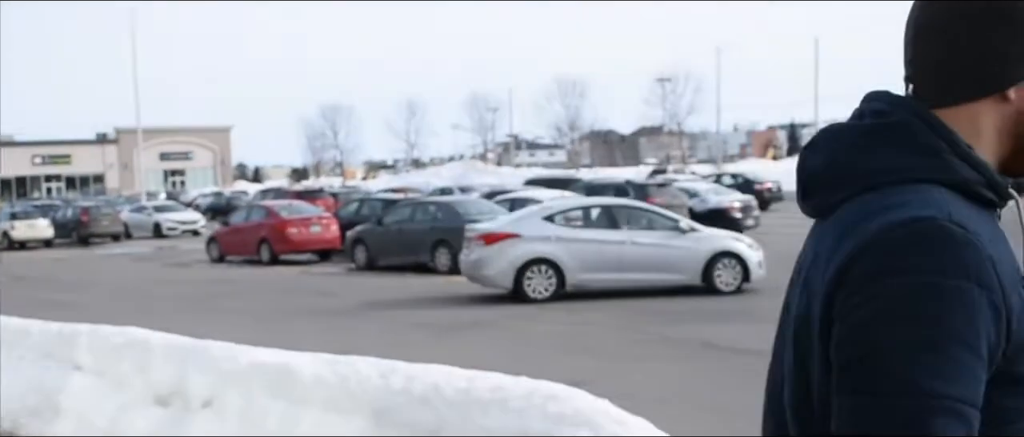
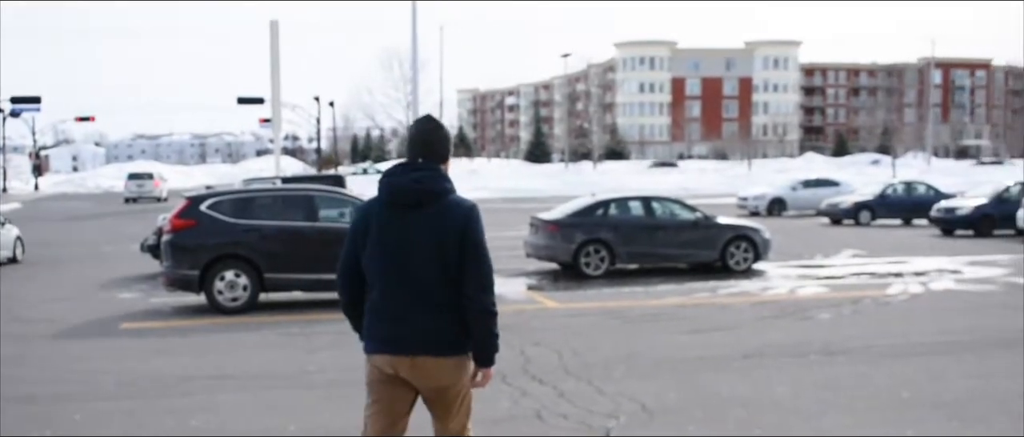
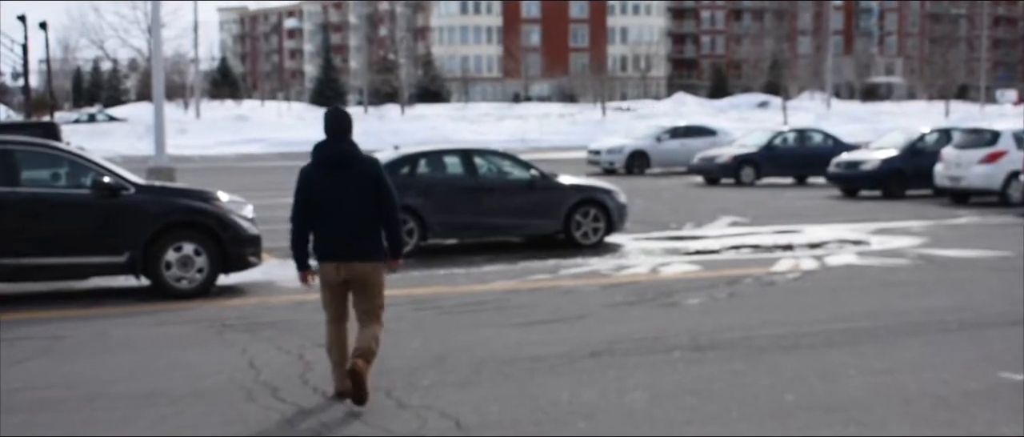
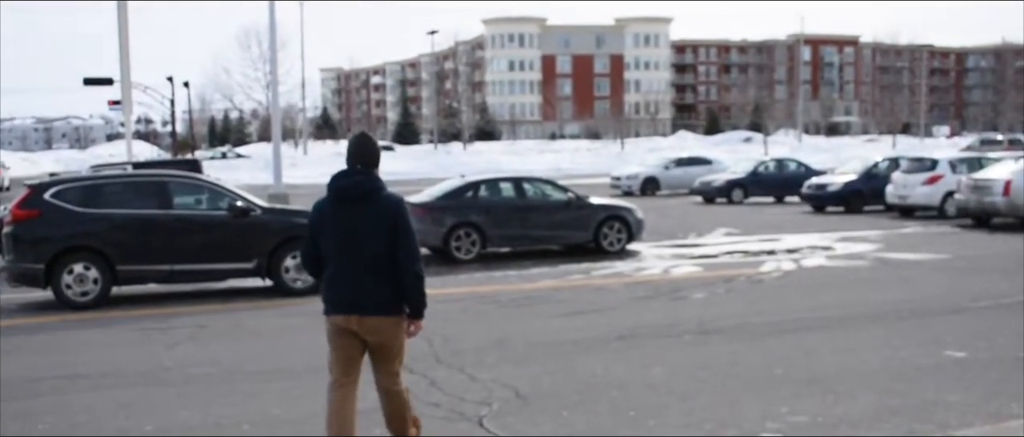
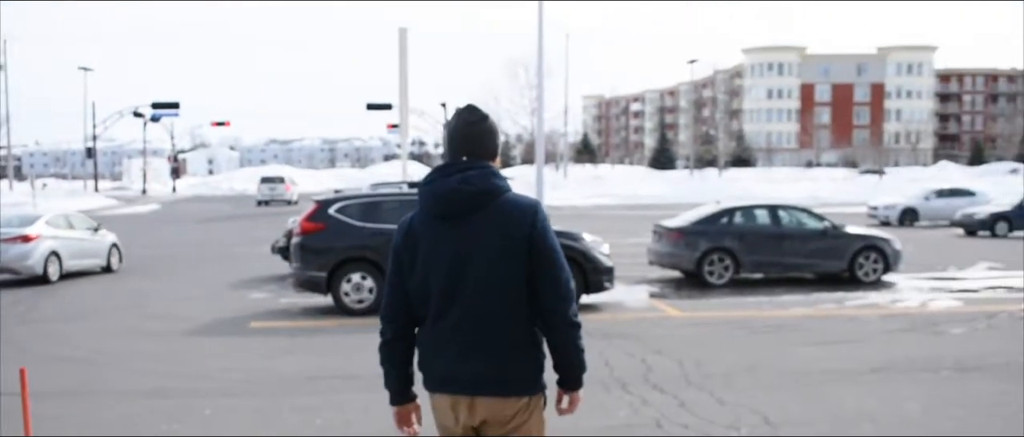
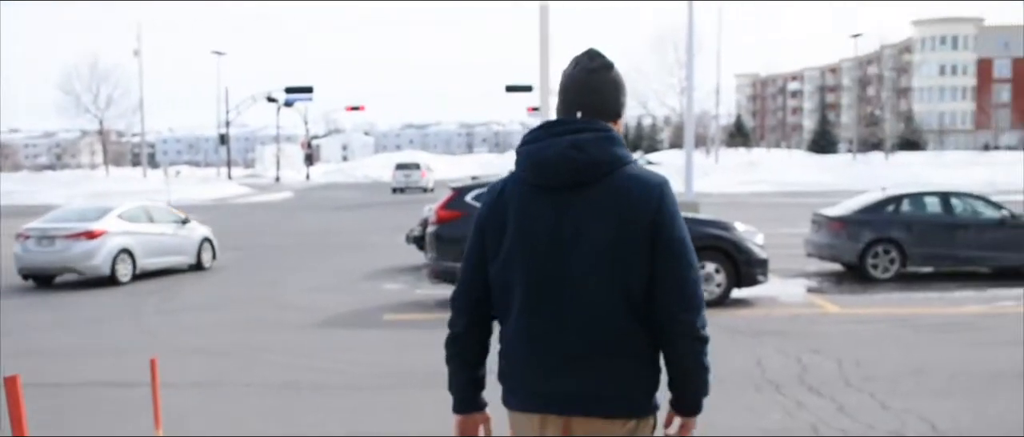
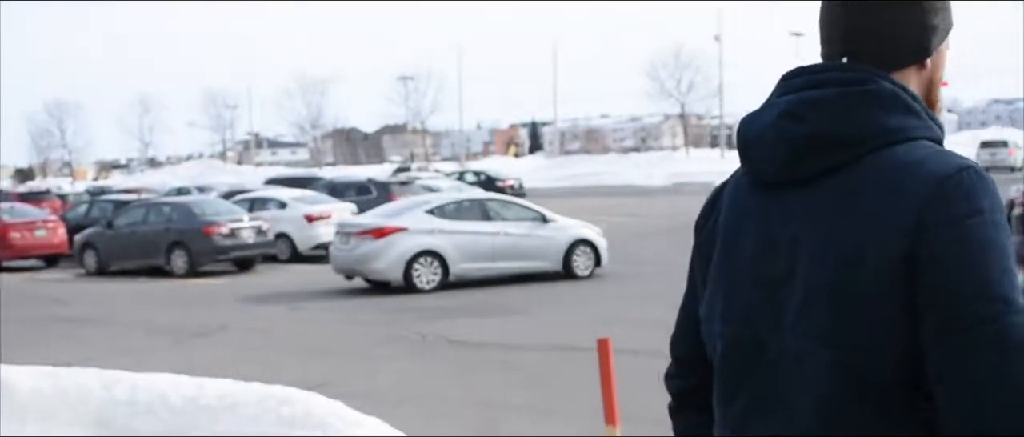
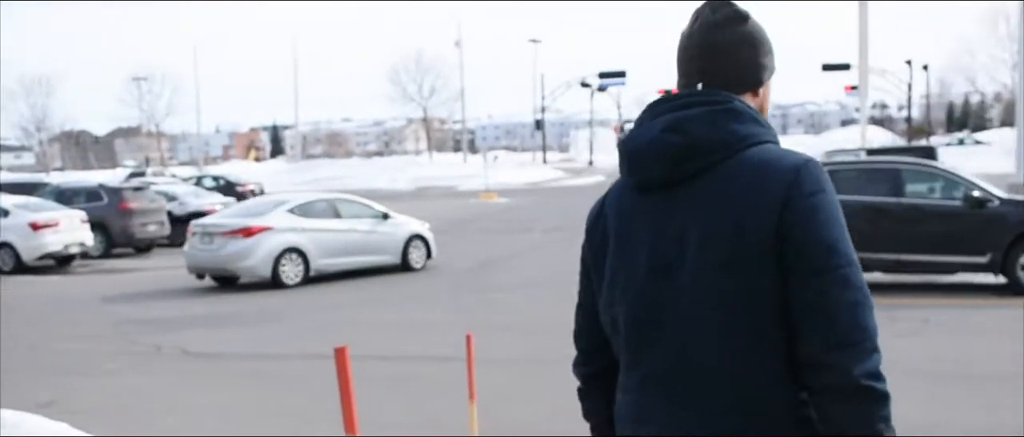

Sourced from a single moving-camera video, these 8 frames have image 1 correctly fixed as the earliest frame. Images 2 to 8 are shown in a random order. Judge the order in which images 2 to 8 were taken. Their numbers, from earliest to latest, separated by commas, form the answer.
7, 8, 6, 5, 2, 4, 3
